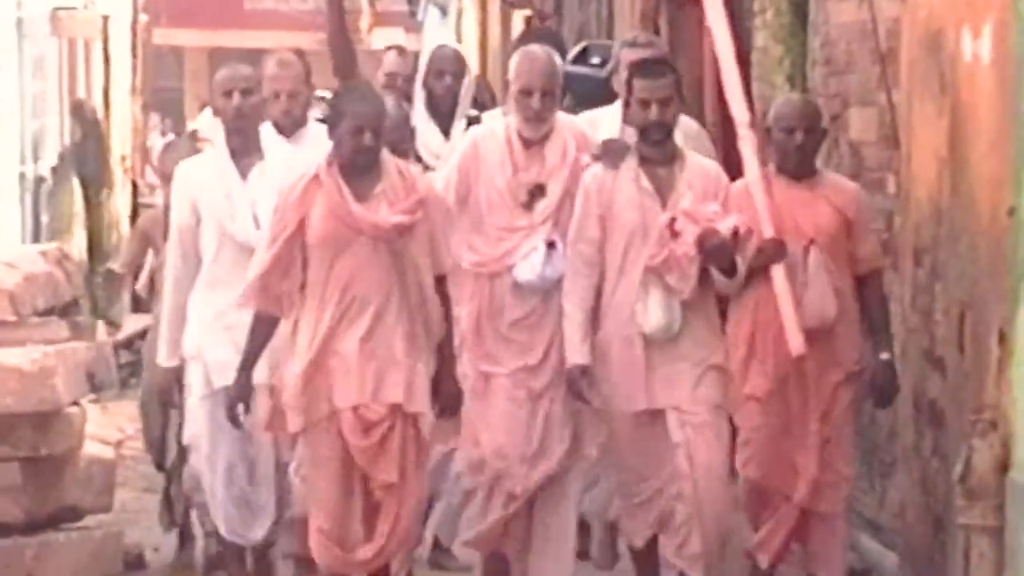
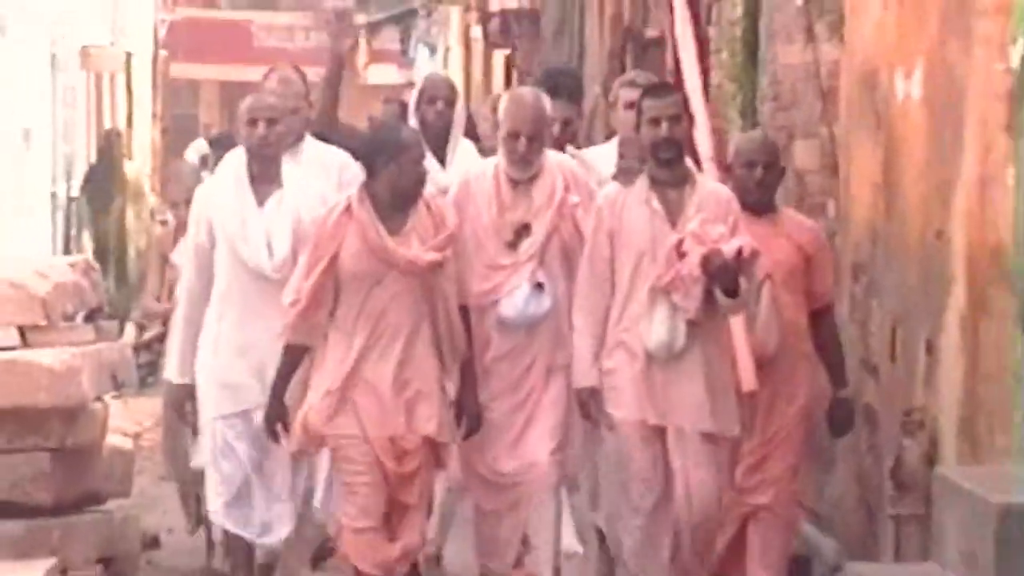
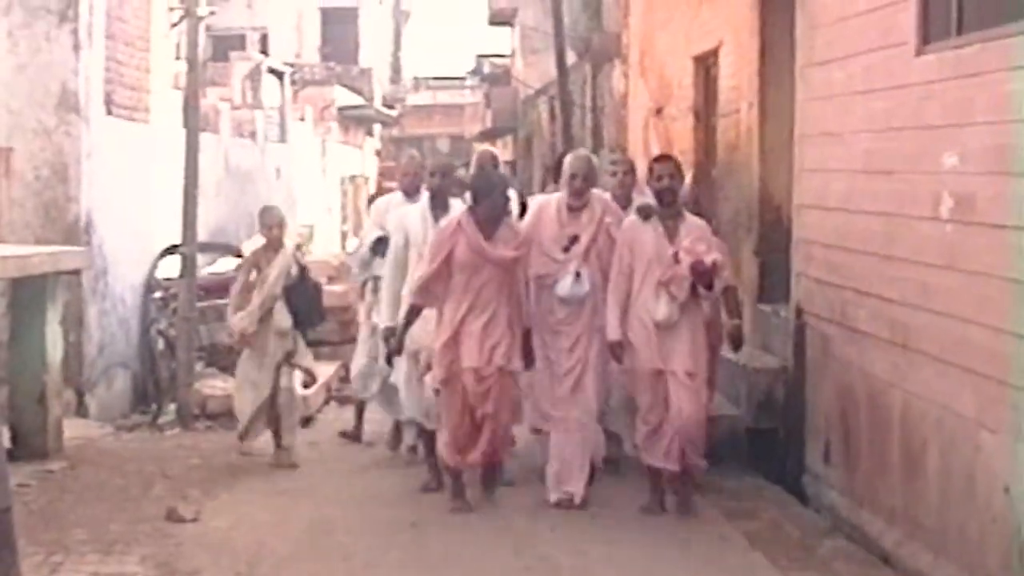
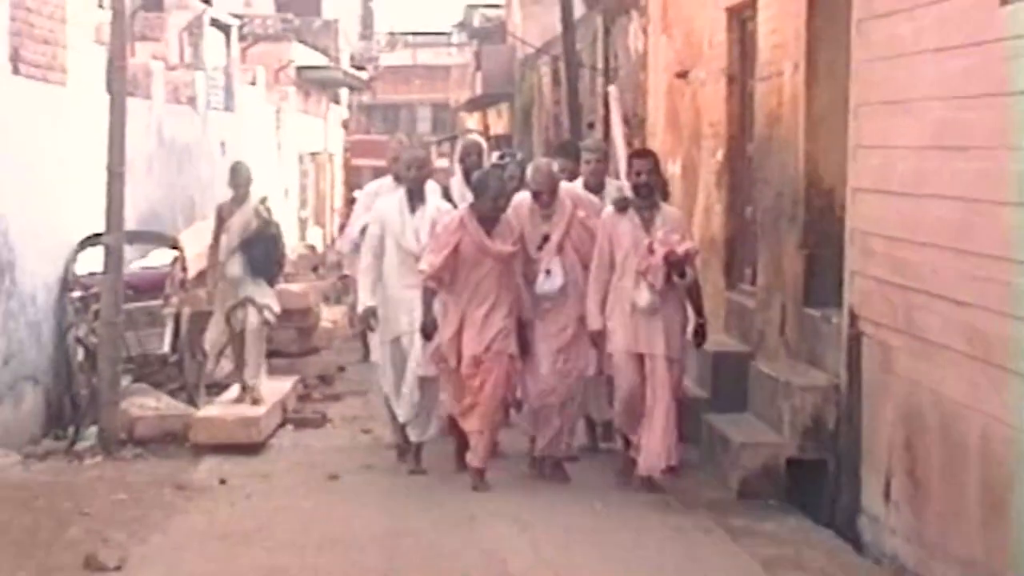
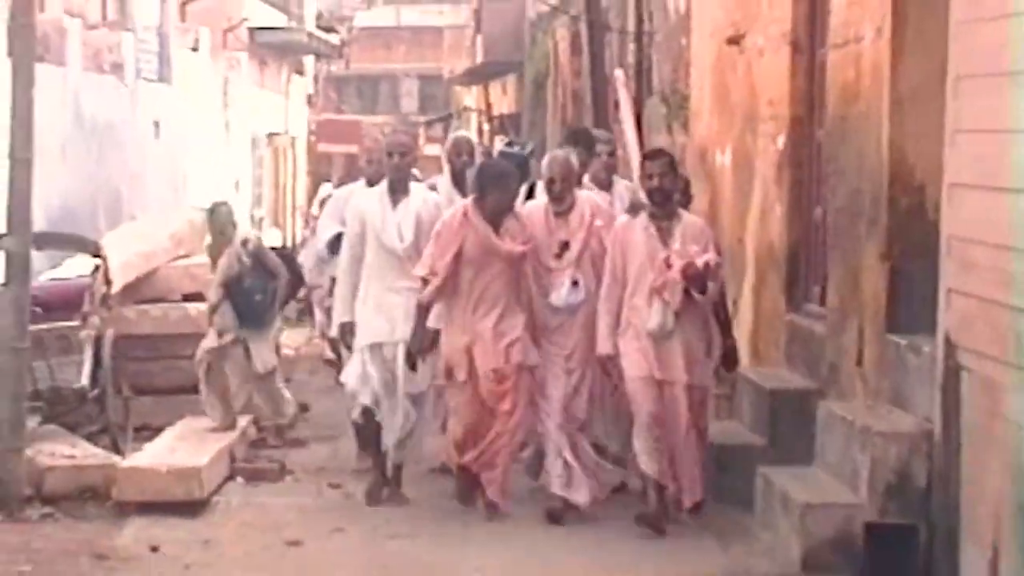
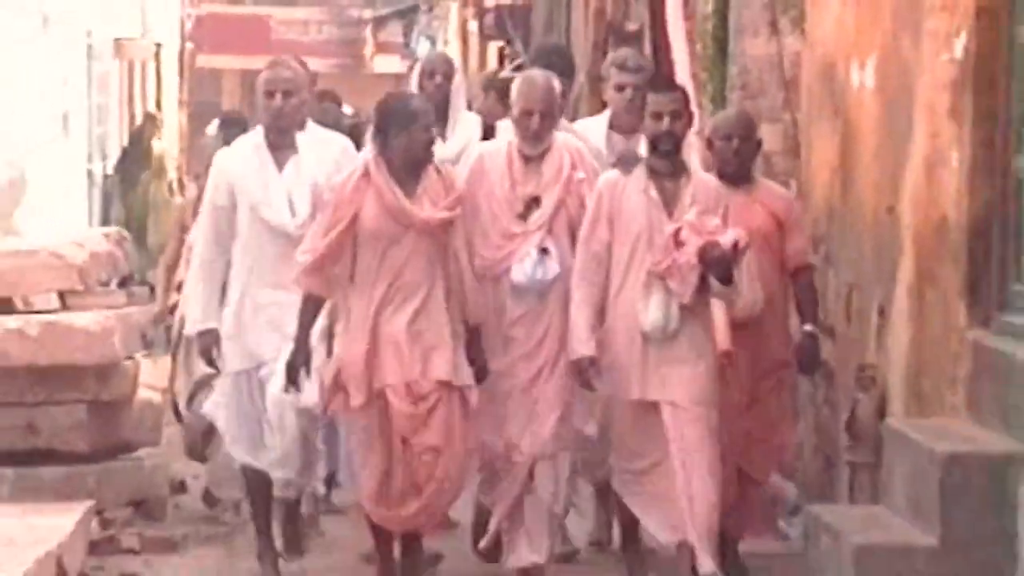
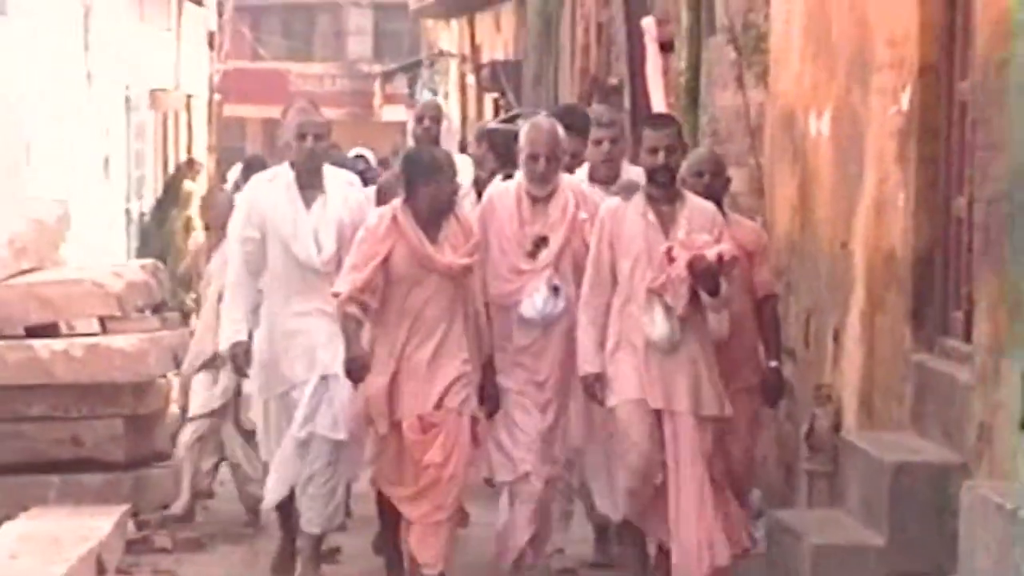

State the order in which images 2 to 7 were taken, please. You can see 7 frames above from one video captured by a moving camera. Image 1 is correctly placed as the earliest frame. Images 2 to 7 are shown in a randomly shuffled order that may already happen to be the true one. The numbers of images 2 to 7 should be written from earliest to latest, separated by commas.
2, 6, 7, 5, 4, 3
